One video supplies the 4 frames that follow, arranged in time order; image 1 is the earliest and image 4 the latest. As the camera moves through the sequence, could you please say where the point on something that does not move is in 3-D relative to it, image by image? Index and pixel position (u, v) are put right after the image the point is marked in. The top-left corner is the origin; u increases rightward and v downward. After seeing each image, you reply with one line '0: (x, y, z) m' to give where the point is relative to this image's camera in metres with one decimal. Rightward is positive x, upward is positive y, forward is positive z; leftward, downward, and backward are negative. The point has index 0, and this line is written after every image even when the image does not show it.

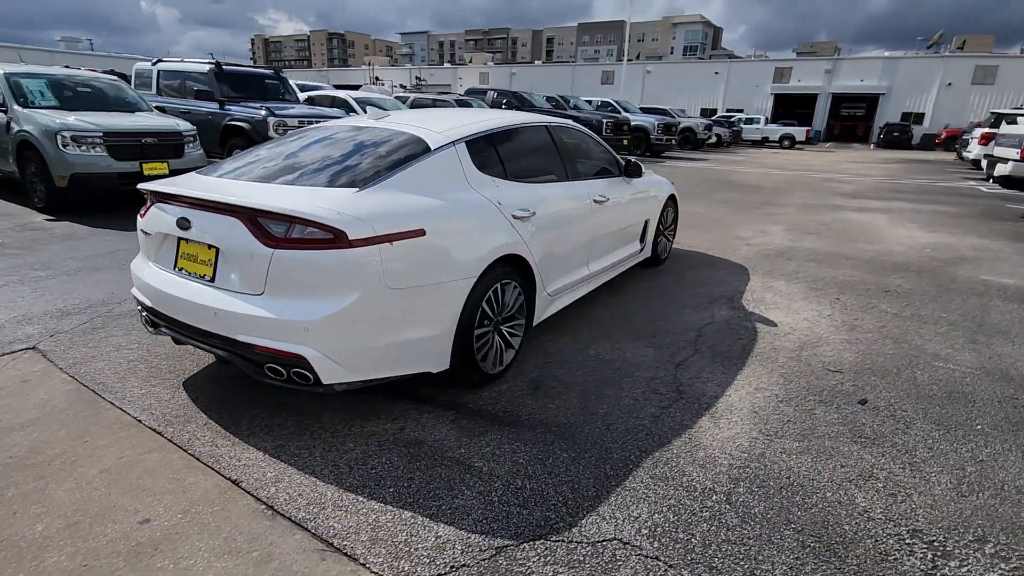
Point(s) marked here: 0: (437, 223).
0: (-0.4, +0.4, +2.9) m
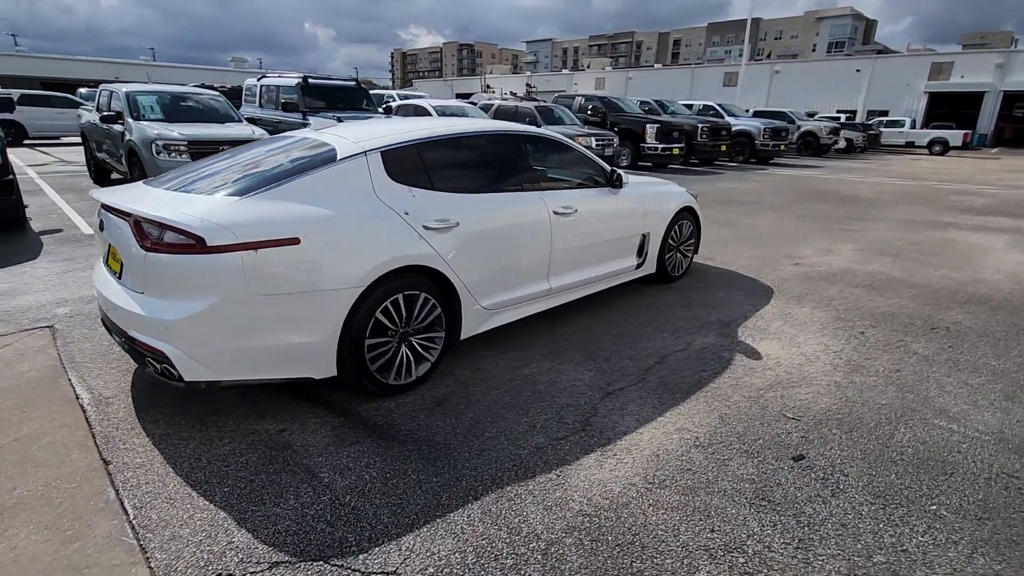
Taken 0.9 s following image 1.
0: (-1.1, +0.3, +3.0) m
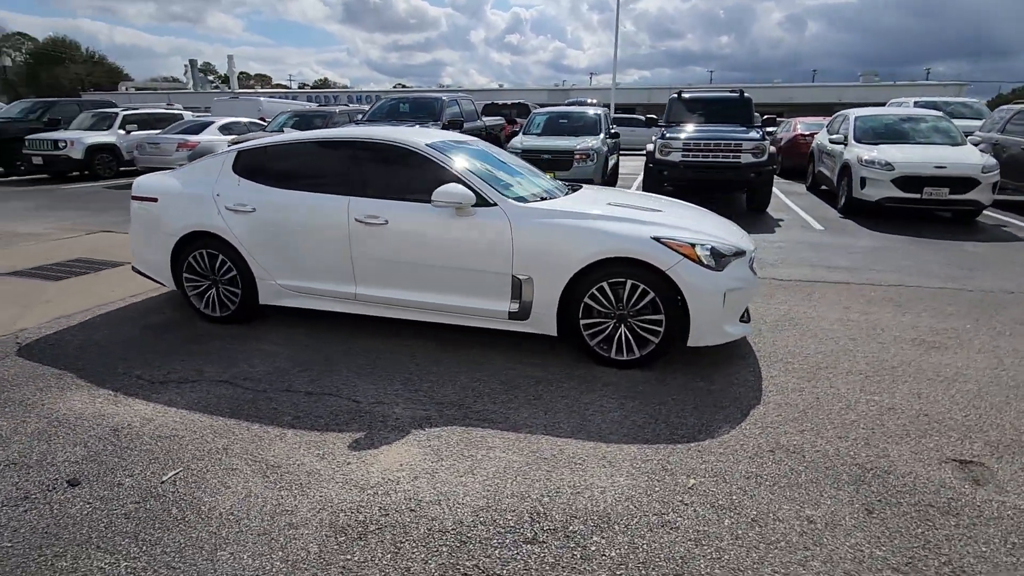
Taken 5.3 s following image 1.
0: (-3.1, +0.8, +4.8) m
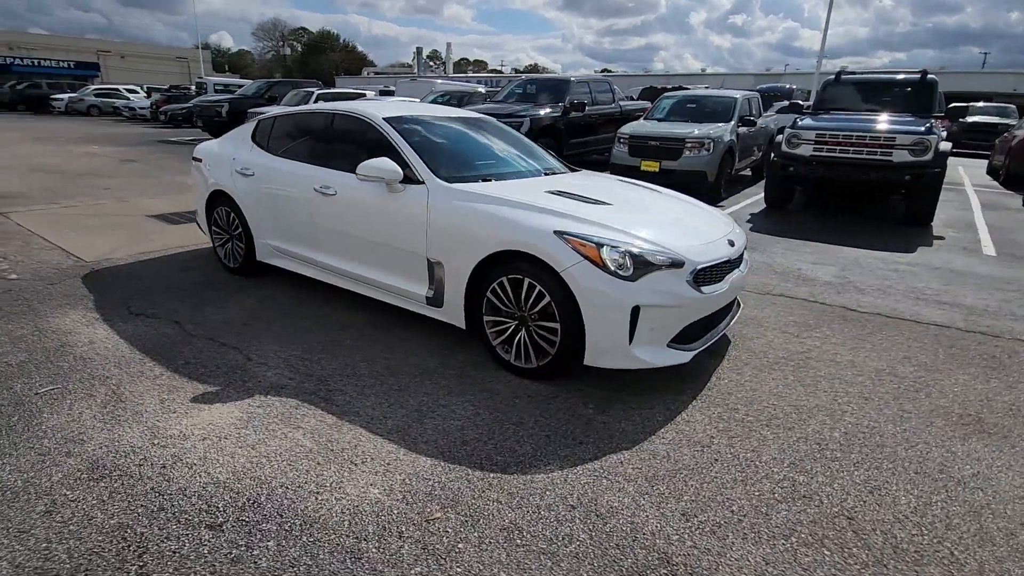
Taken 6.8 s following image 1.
0: (-3.1, +1.3, +5.6) m
